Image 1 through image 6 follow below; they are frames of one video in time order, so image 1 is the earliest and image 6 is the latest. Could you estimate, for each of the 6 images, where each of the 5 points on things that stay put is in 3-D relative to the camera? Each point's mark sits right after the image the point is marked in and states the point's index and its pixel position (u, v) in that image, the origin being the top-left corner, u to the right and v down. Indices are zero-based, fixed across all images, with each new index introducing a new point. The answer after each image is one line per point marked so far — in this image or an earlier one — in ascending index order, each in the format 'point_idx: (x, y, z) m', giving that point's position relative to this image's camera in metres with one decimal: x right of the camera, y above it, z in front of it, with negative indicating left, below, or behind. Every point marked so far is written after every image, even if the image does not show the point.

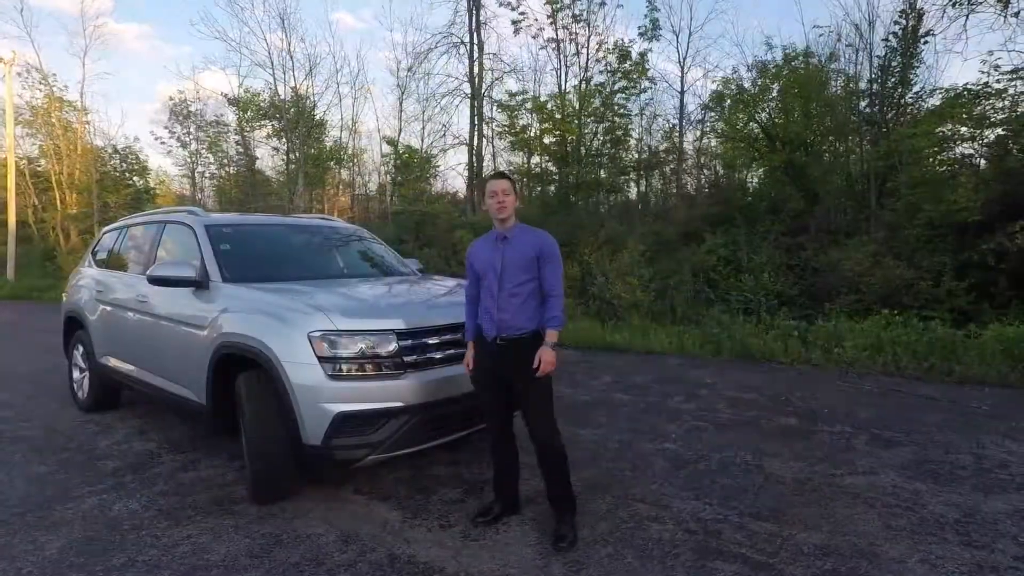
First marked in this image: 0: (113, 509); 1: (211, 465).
0: (-2.7, -1.5, +3.8) m
1: (-2.4, -1.4, +4.6) m
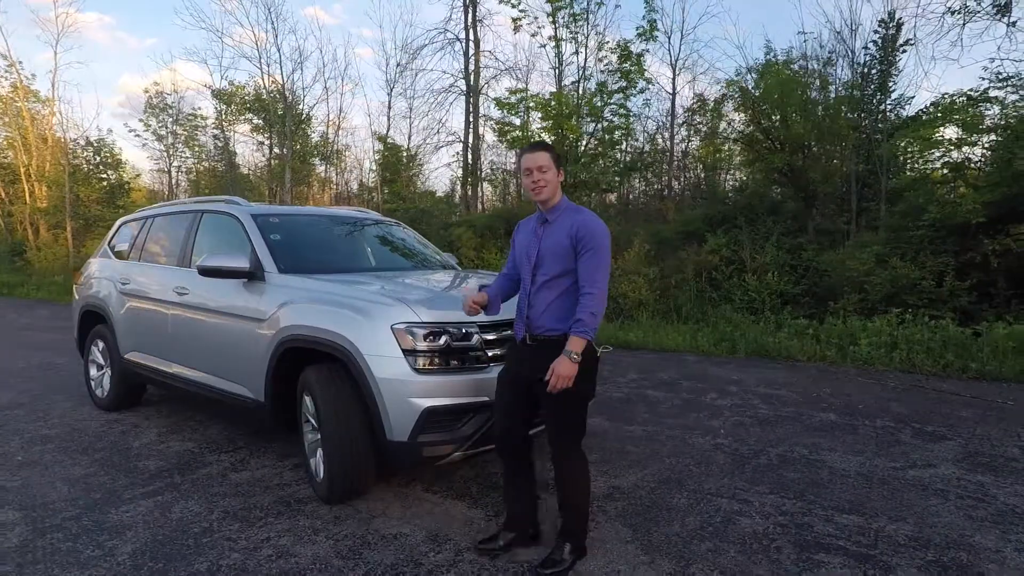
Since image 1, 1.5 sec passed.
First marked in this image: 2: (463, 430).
0: (-2.2, -1.4, +3.6) m
1: (-1.9, -1.4, +4.4) m
2: (-0.3, -0.9, +3.5) m
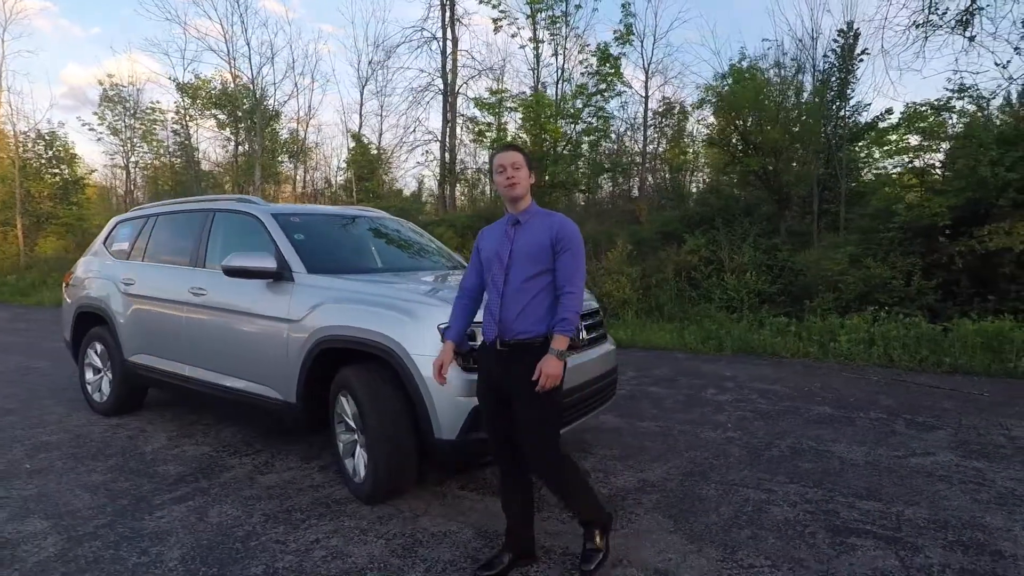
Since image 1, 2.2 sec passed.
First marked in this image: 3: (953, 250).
0: (-1.9, -1.4, +3.6) m
1: (-1.7, -1.4, +4.3) m
2: (0.0, -0.9, +3.5) m
3: (+7.6, +0.7, +9.7) m
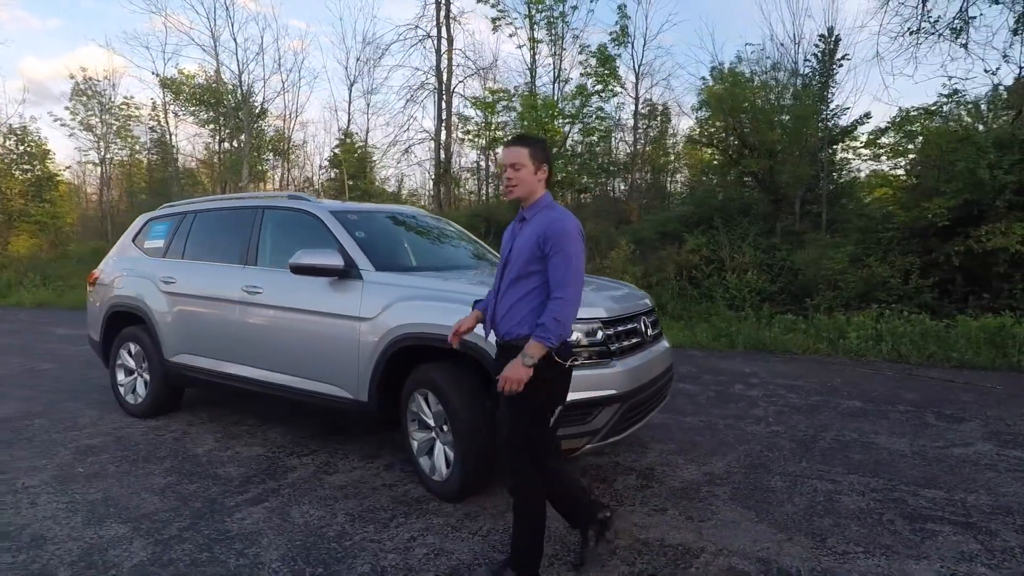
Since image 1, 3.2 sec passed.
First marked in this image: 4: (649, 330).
0: (-1.4, -1.4, +3.5) m
1: (-1.2, -1.4, +4.3) m
2: (+0.5, -0.9, +3.6) m
3: (+7.8, +0.7, +10.1) m
4: (+1.0, -0.3, +4.2) m
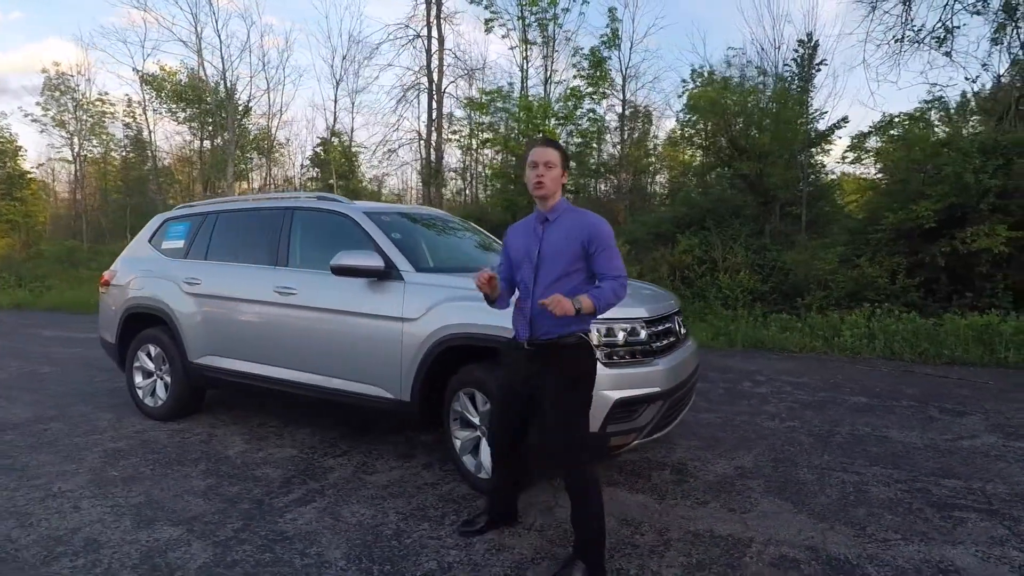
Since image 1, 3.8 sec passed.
0: (-1.0, -1.4, +3.6) m
1: (-0.9, -1.4, +4.3) m
2: (+0.8, -0.9, +3.7) m
3: (+7.9, +0.7, +10.5) m
4: (+1.3, -0.3, +4.4) m
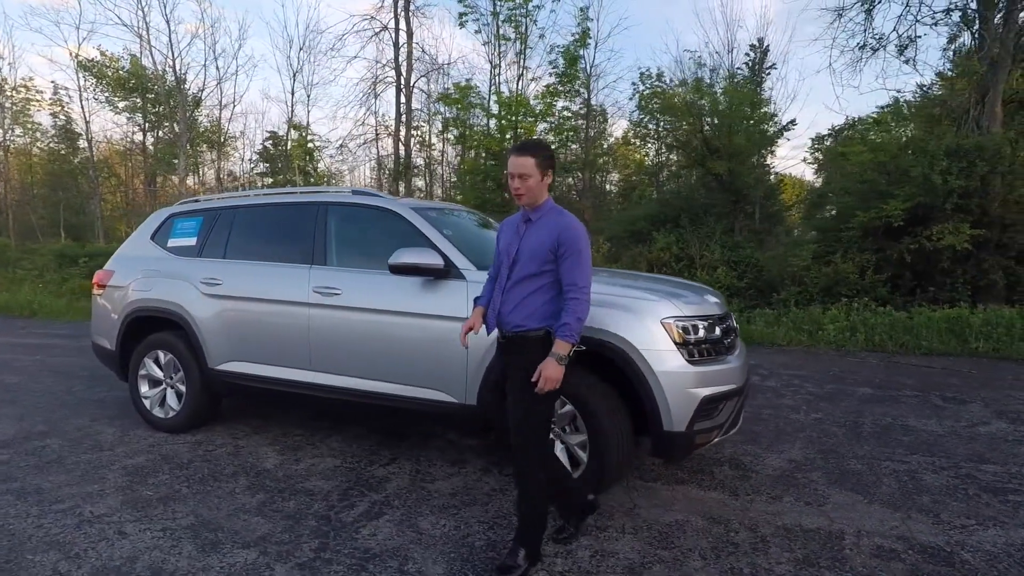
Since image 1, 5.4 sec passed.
0: (-0.5, -1.4, +3.4) m
1: (-0.5, -1.4, +4.2) m
2: (+1.3, -0.8, +3.6) m
3: (+7.7, +0.8, +11.1) m
4: (+1.7, -0.3, +4.4) m
